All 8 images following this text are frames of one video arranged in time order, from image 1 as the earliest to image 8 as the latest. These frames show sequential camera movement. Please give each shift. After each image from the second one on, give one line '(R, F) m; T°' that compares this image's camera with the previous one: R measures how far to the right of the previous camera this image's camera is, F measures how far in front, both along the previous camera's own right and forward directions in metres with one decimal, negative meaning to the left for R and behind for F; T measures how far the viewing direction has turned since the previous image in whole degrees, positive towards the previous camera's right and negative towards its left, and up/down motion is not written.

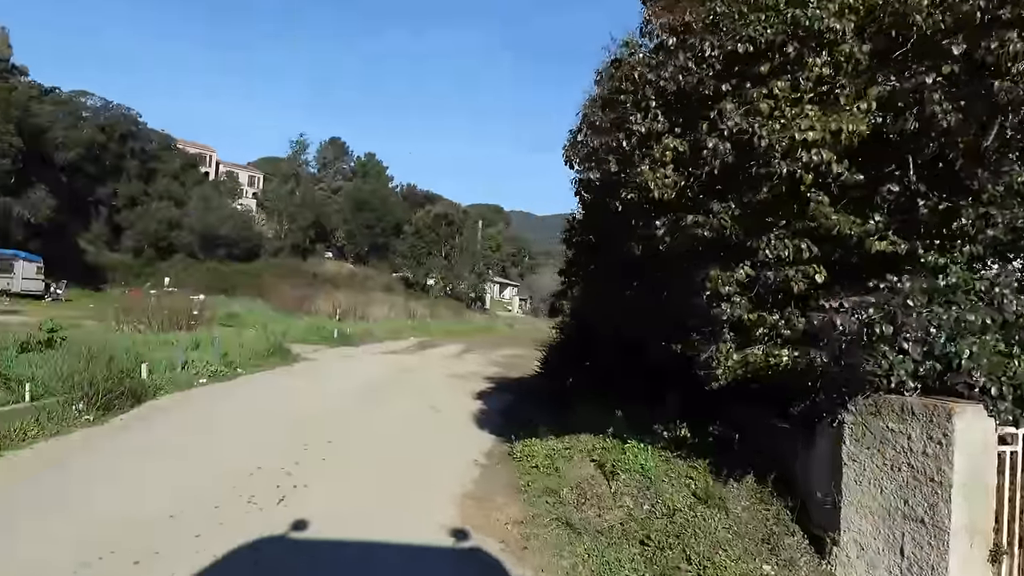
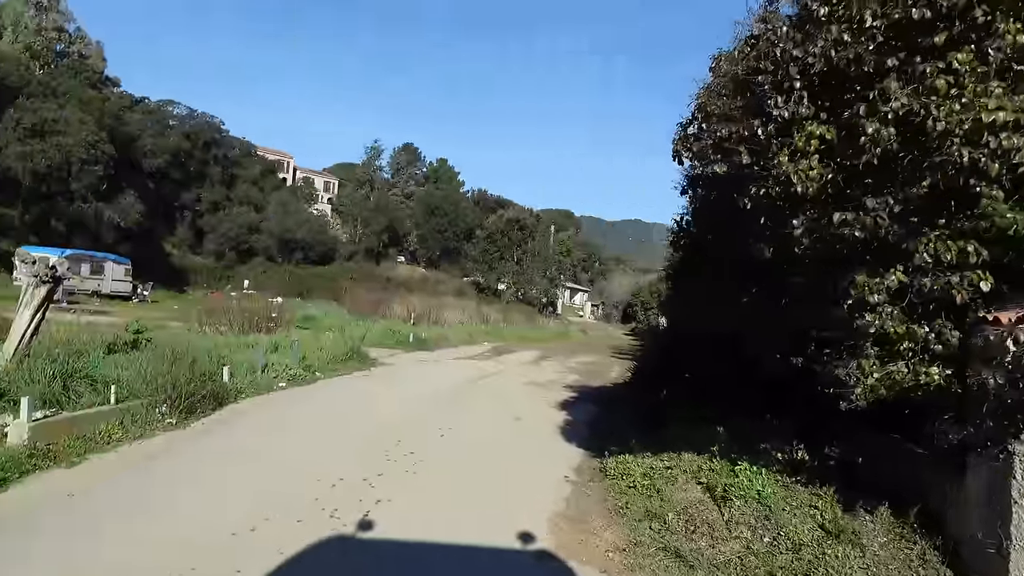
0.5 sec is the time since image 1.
(-0.2, +0.4) m; -5°
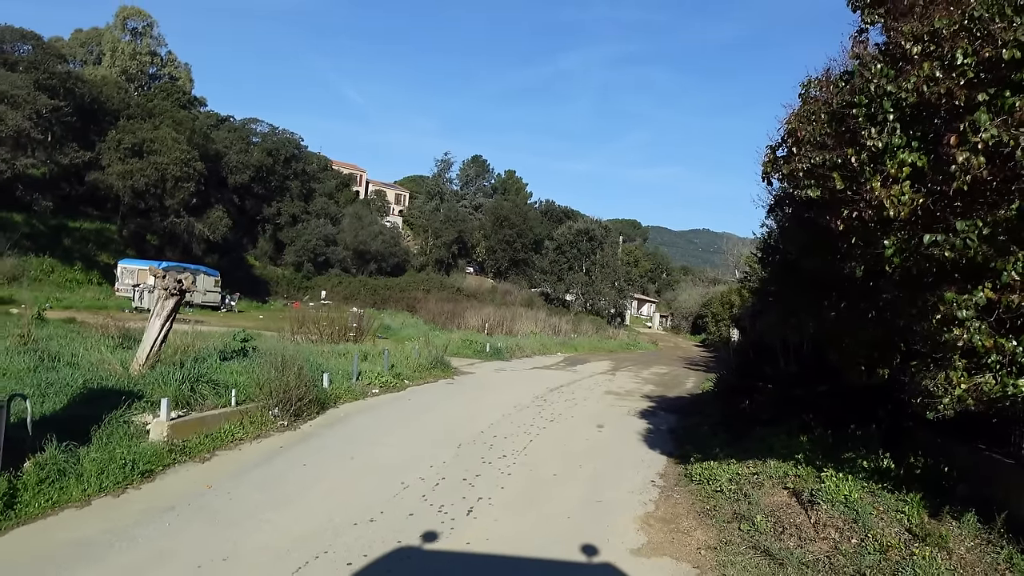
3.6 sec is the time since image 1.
(-0.2, -0.5) m; -5°
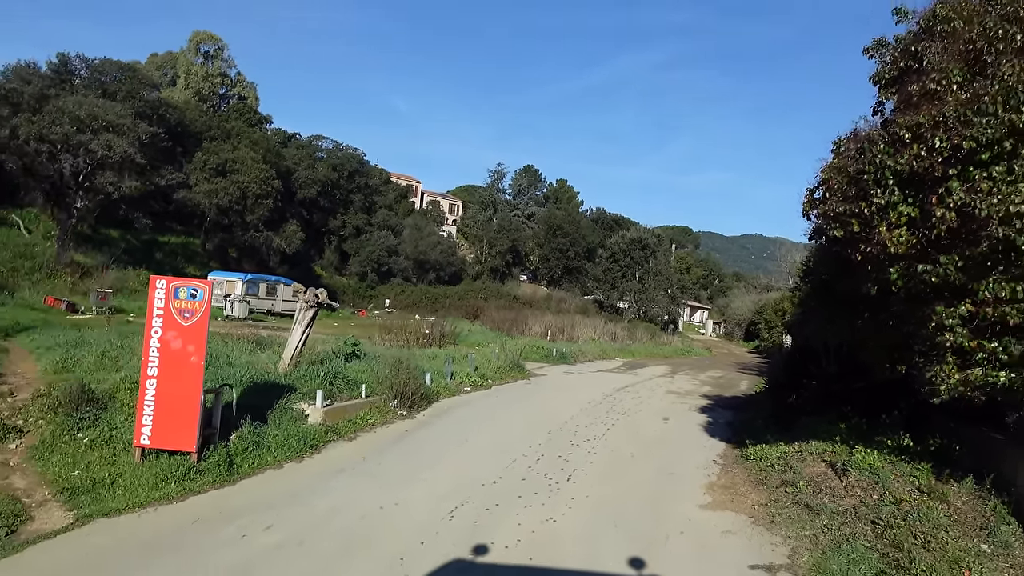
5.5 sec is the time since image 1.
(-0.4, -1.8) m; -4°
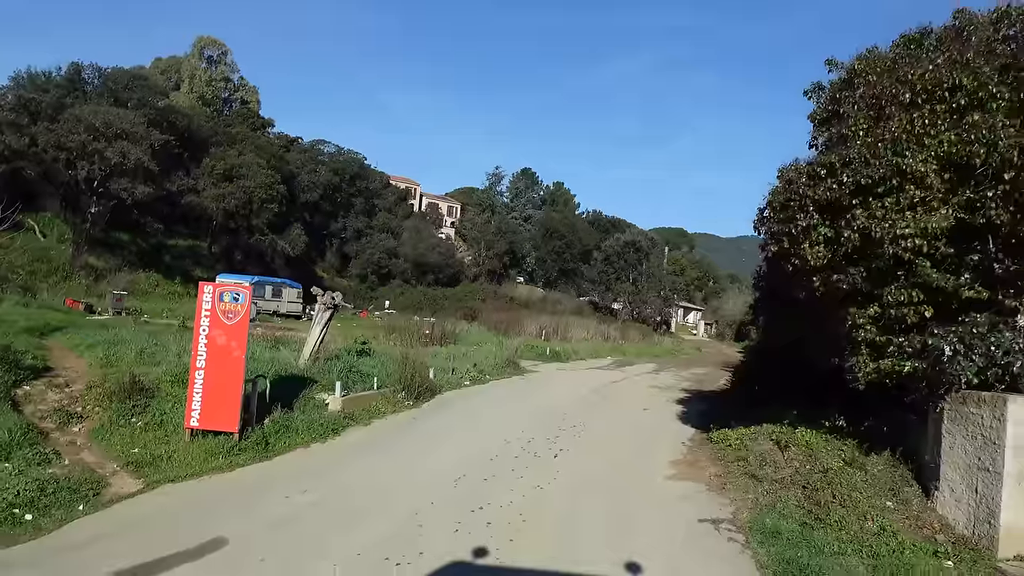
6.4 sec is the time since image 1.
(0.0, -1.4) m; 0°
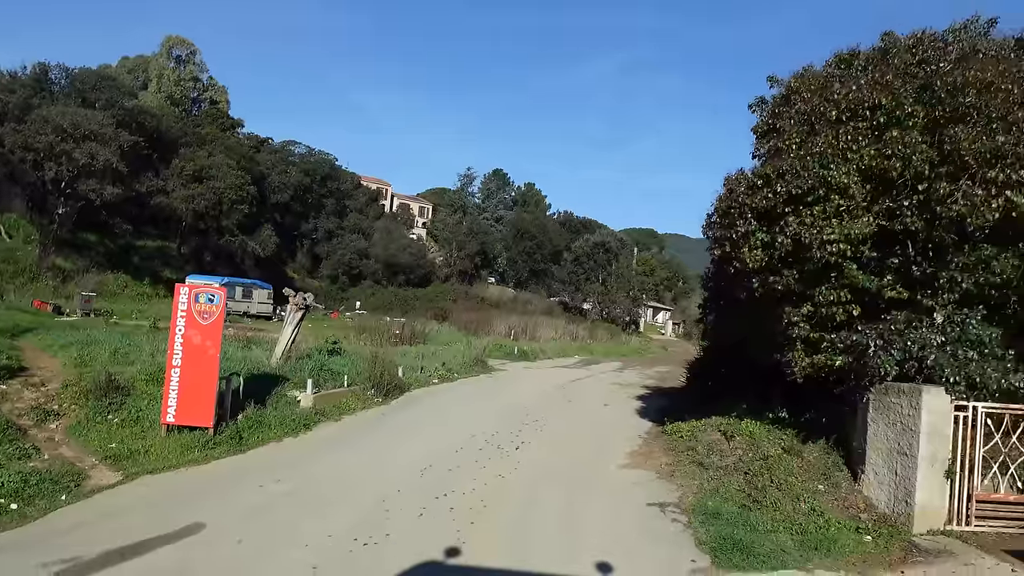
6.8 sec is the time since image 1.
(+0.1, -0.5) m; +2°
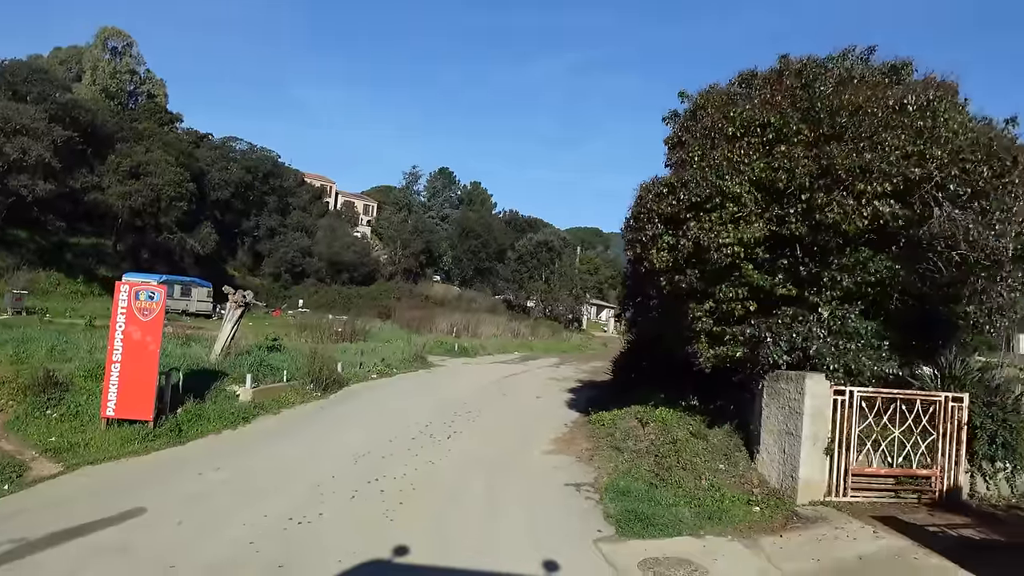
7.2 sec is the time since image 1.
(+0.2, -0.6) m; +4°
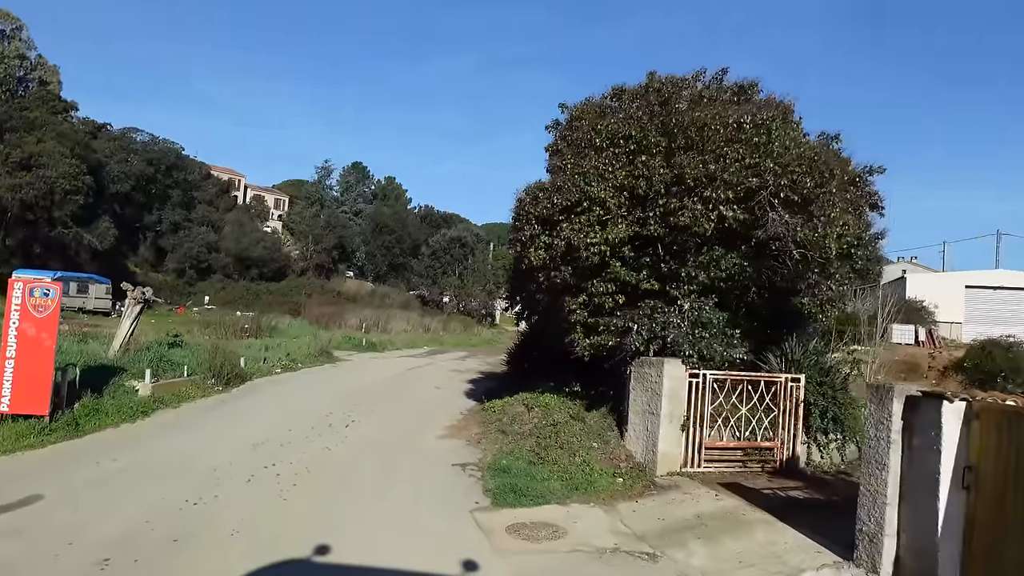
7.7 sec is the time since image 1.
(+0.3, -0.7) m; +6°
